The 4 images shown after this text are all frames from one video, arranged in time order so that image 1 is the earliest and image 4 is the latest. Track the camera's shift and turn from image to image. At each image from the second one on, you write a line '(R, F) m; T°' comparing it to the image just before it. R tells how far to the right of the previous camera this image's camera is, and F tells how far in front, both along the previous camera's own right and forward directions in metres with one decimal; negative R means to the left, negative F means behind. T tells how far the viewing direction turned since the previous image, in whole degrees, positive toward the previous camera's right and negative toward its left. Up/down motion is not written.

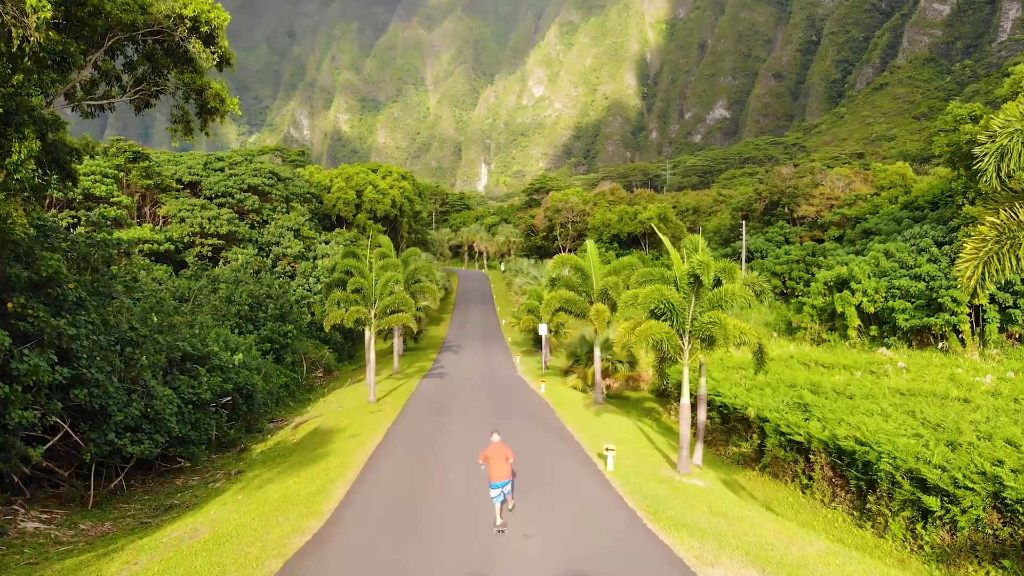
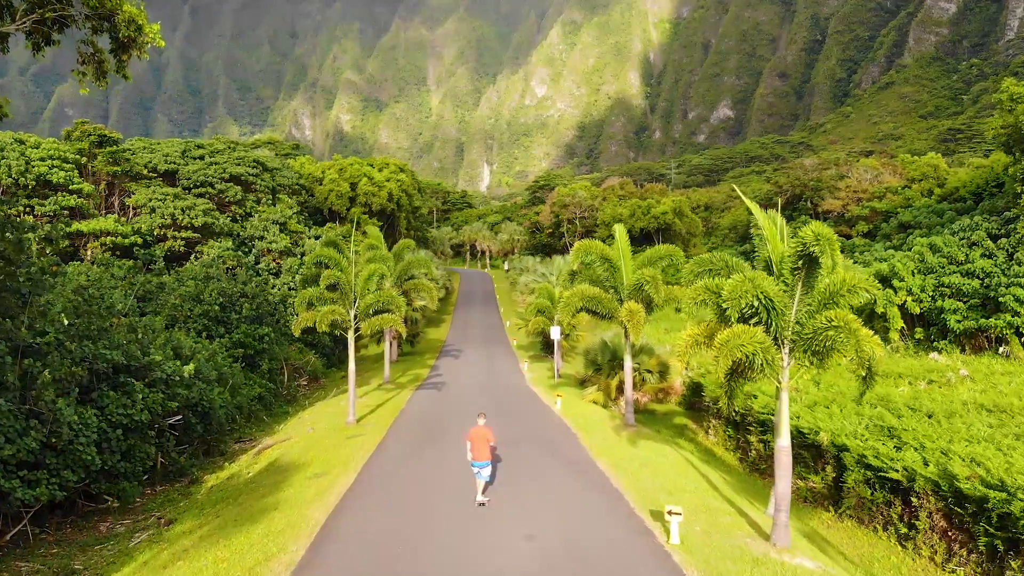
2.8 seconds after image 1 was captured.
(-0.2, +3.0) m; 0°
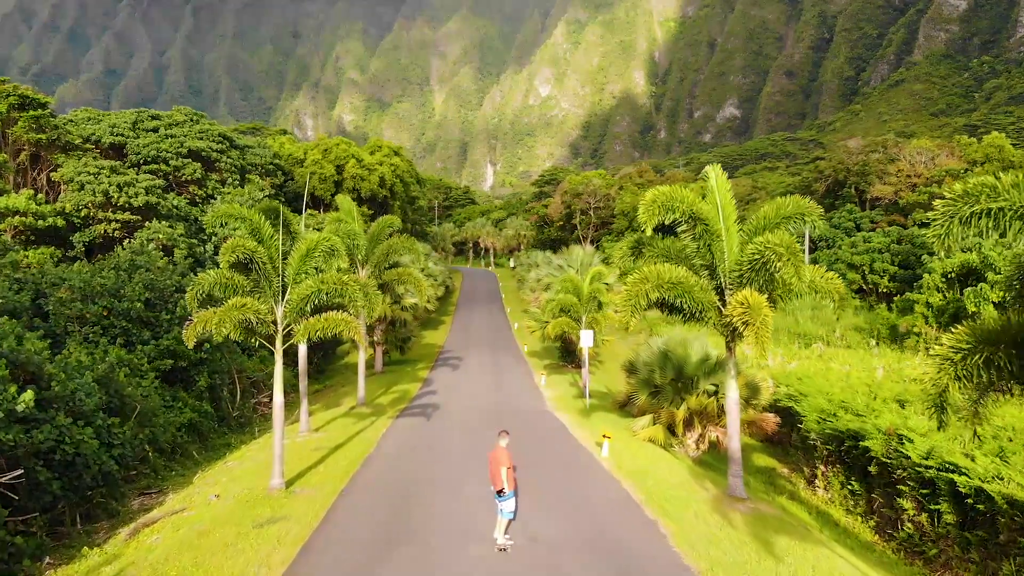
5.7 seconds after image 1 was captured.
(-0.4, +5.1) m; 0°
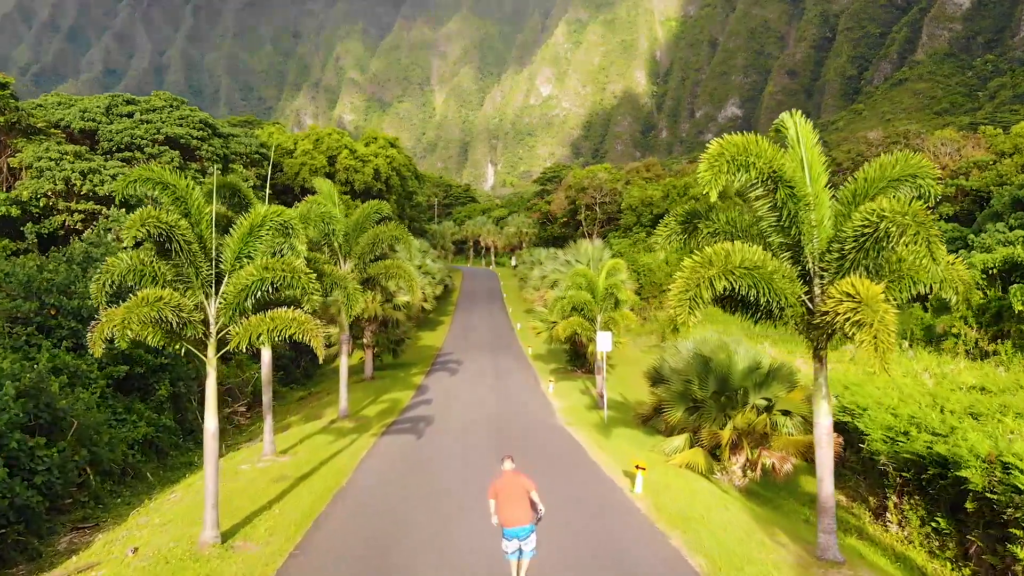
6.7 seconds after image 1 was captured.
(-0.1, +2.0) m; 0°
